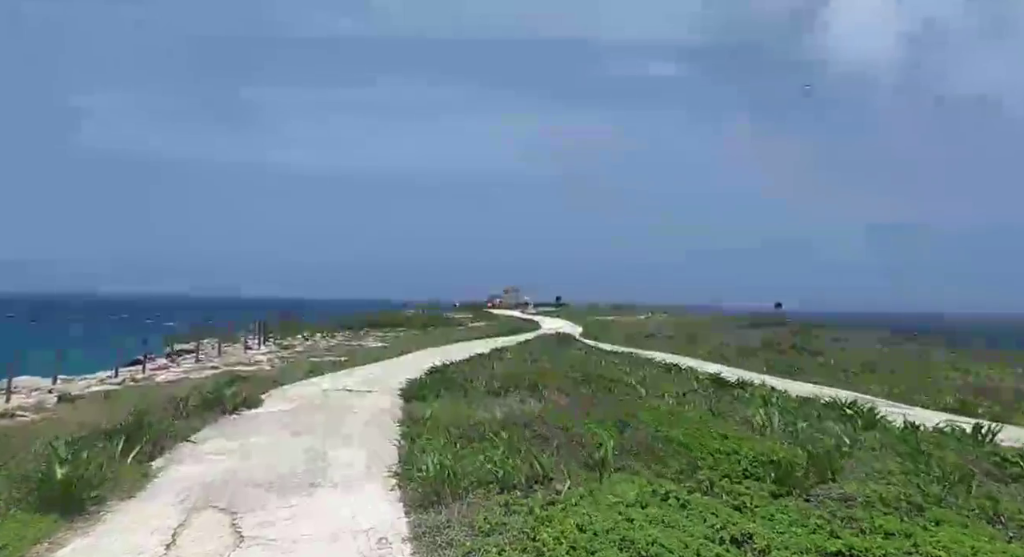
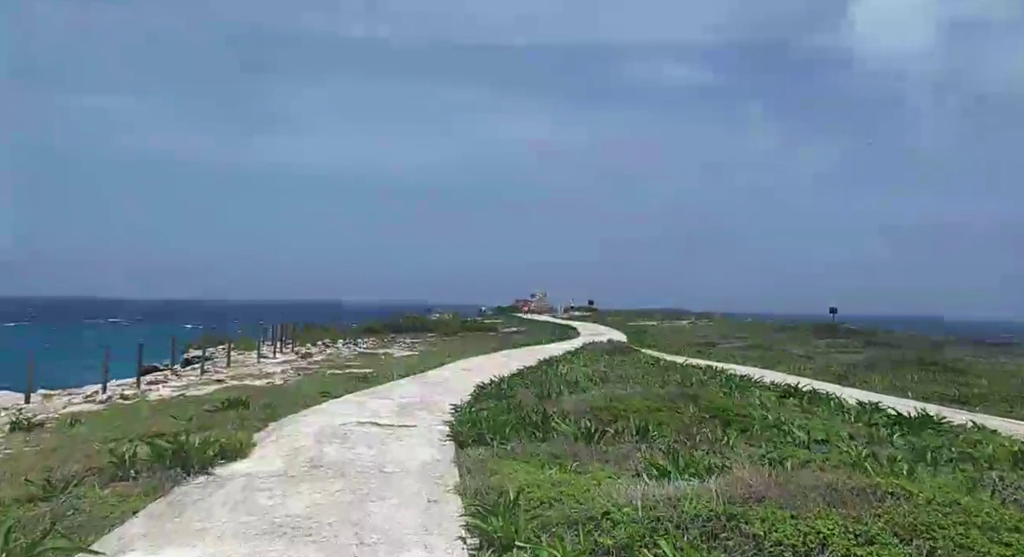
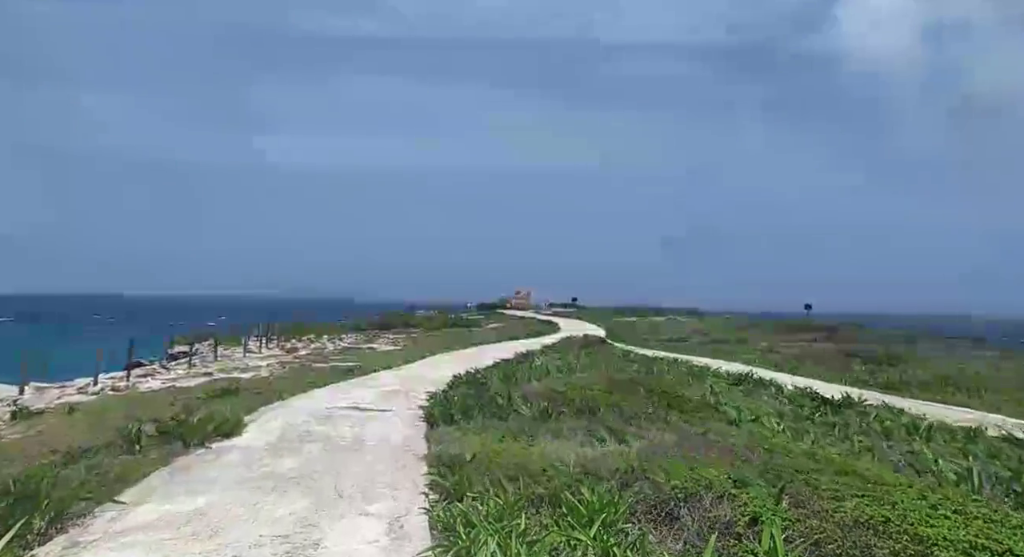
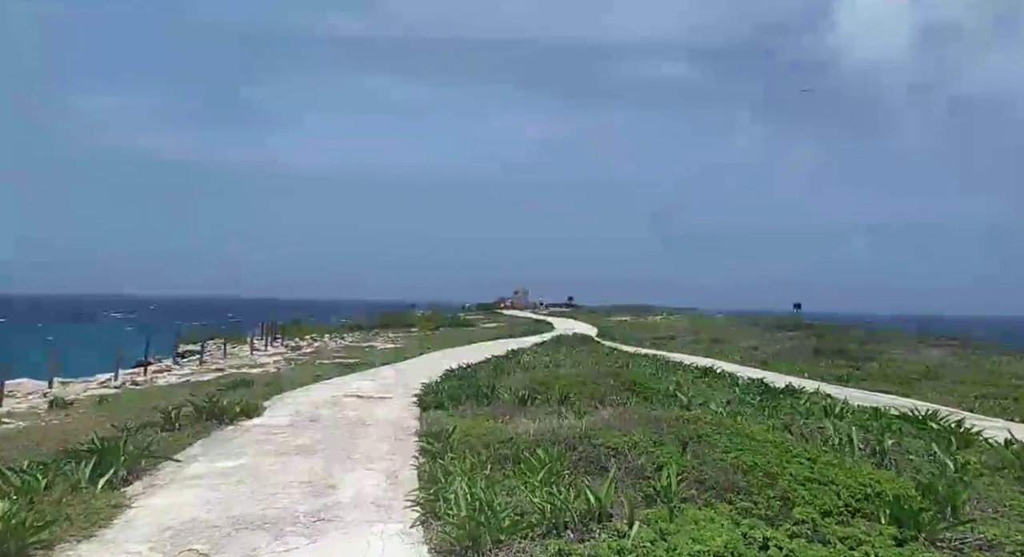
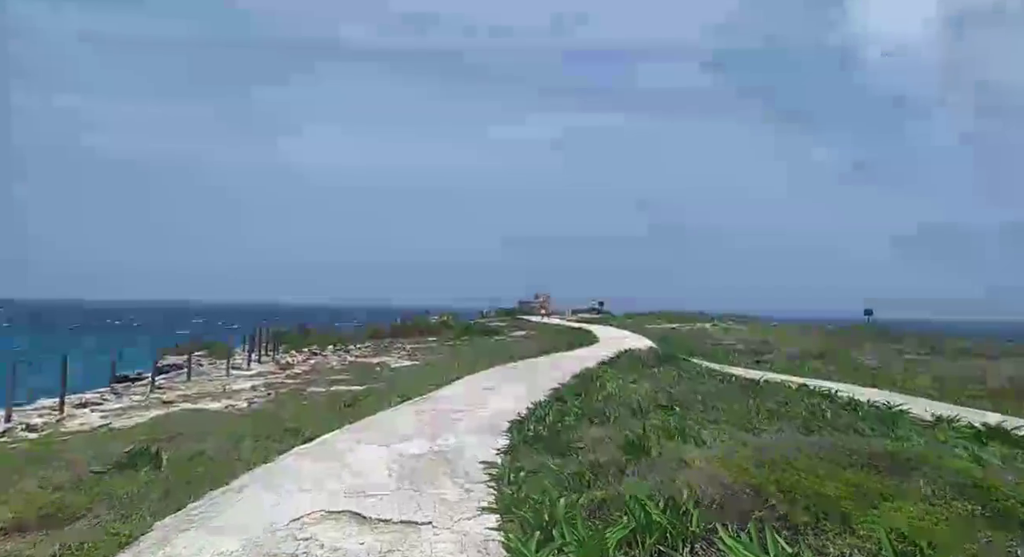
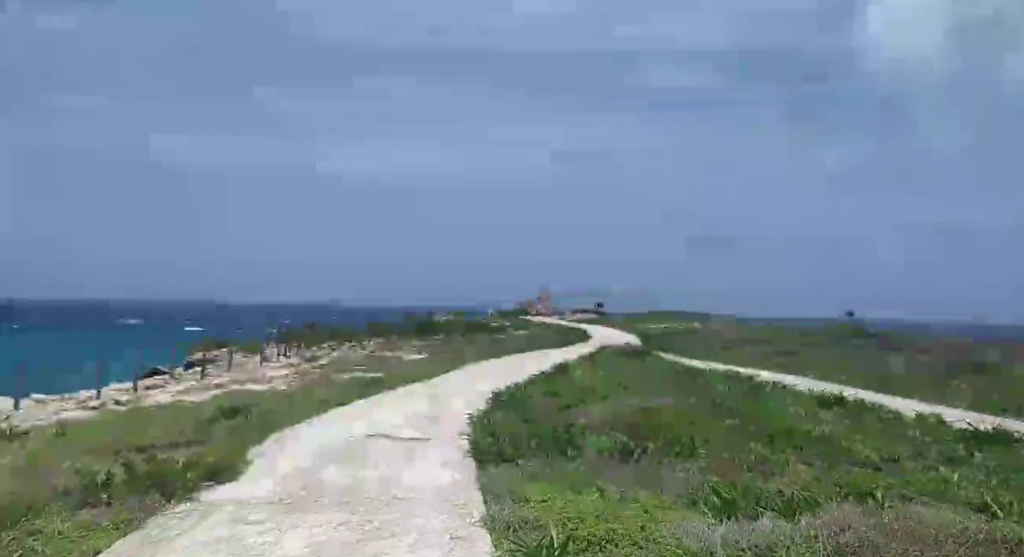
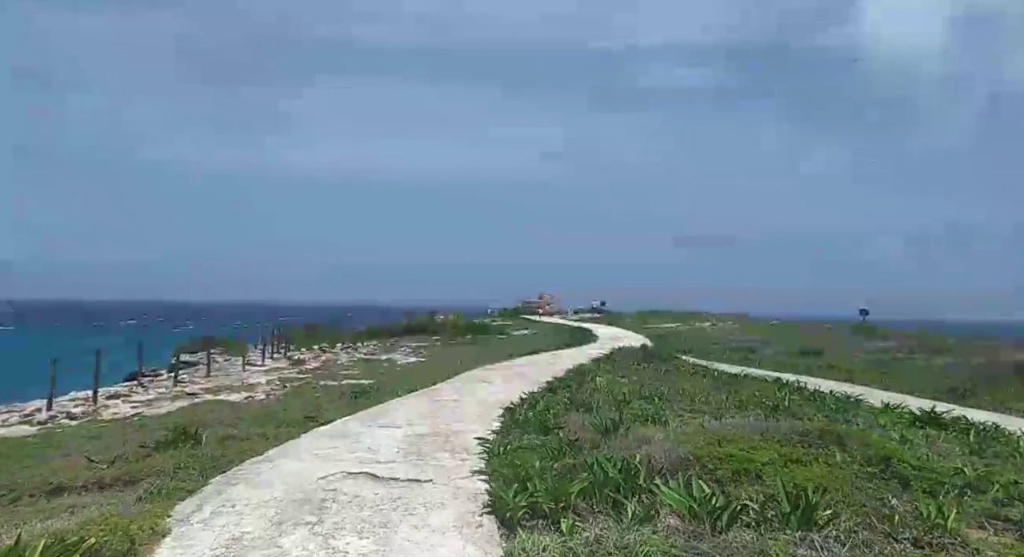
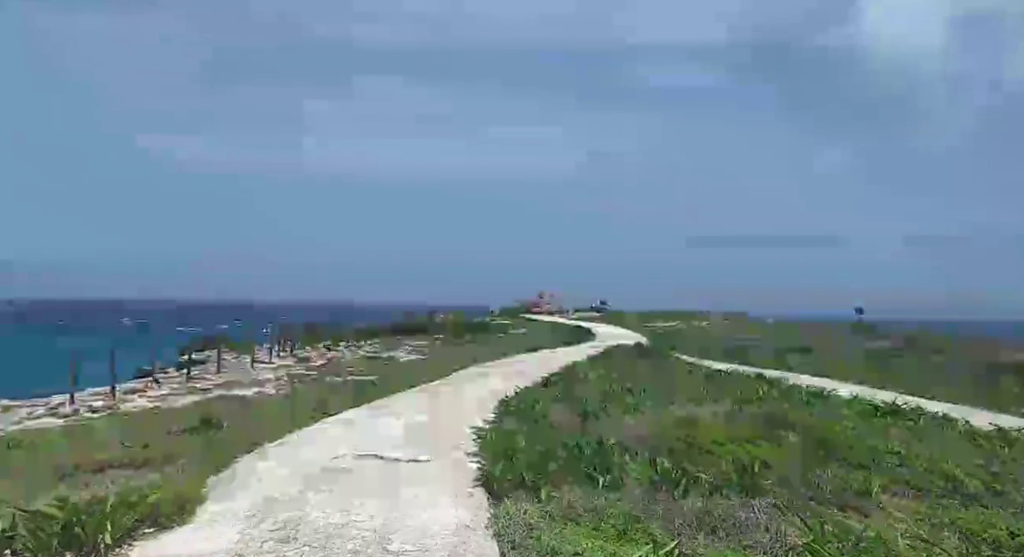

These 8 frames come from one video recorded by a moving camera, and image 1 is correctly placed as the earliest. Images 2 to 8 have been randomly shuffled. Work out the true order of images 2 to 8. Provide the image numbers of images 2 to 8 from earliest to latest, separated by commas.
4, 3, 2, 6, 8, 7, 5
